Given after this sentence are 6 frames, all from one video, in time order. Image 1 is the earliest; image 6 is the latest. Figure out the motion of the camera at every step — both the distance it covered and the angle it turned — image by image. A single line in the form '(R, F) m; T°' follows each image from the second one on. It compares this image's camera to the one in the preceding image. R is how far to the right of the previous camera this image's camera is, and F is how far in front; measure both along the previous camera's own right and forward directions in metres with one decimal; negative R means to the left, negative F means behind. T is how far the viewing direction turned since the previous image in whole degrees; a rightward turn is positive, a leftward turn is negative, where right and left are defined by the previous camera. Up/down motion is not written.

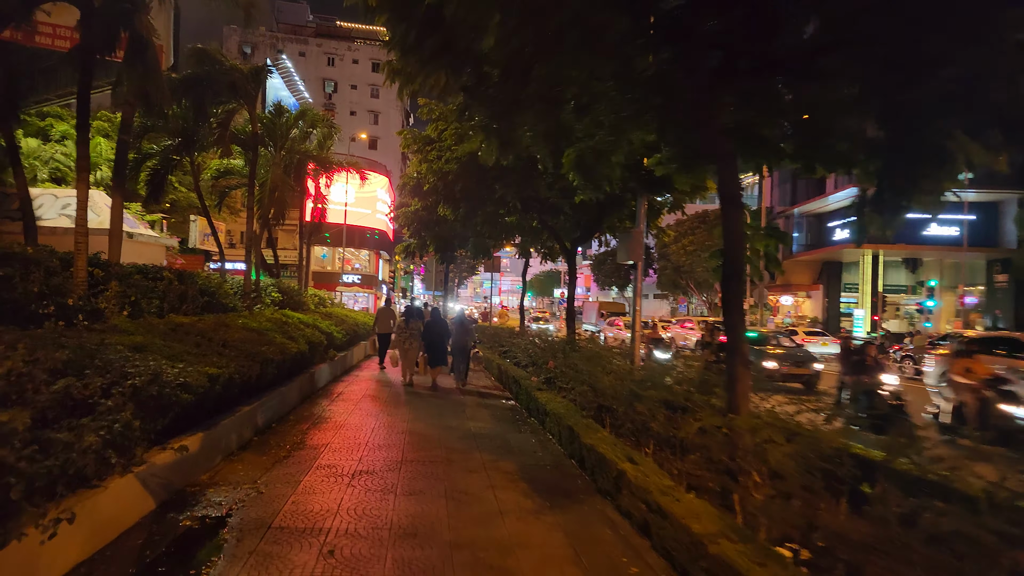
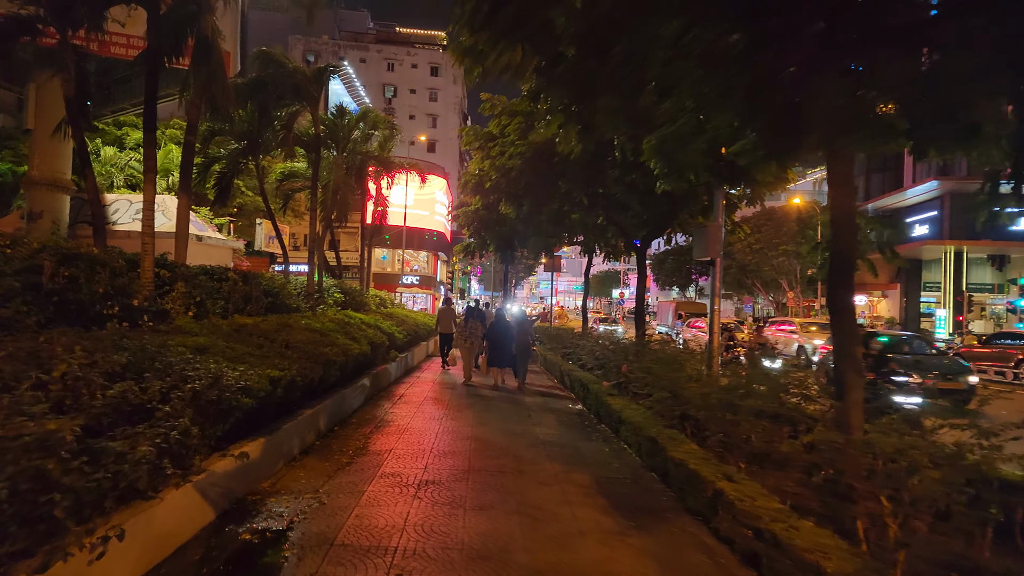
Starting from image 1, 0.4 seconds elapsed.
(-0.2, +0.5) m; -5°
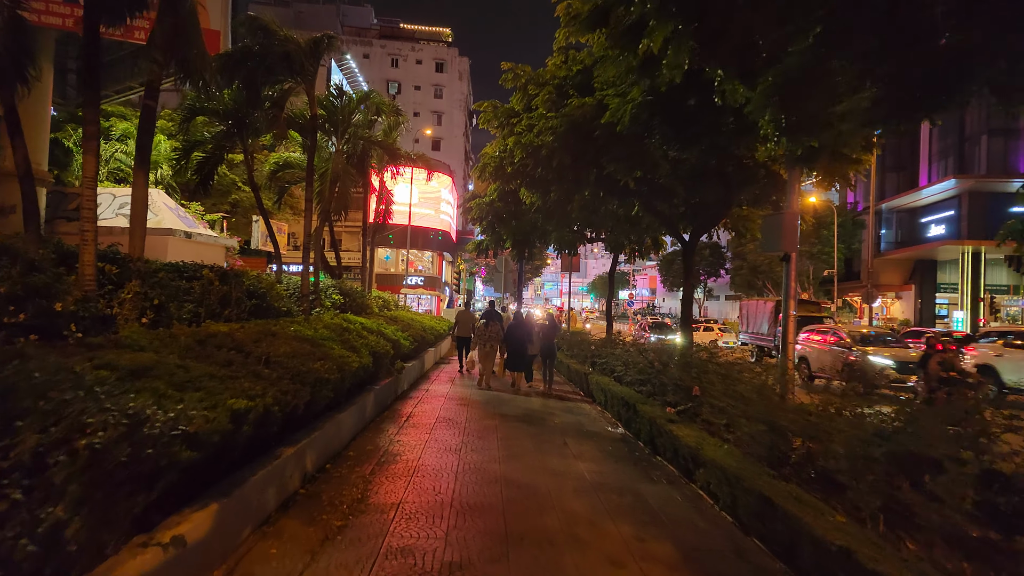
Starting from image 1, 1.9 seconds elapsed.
(-0.4, +1.6) m; 0°
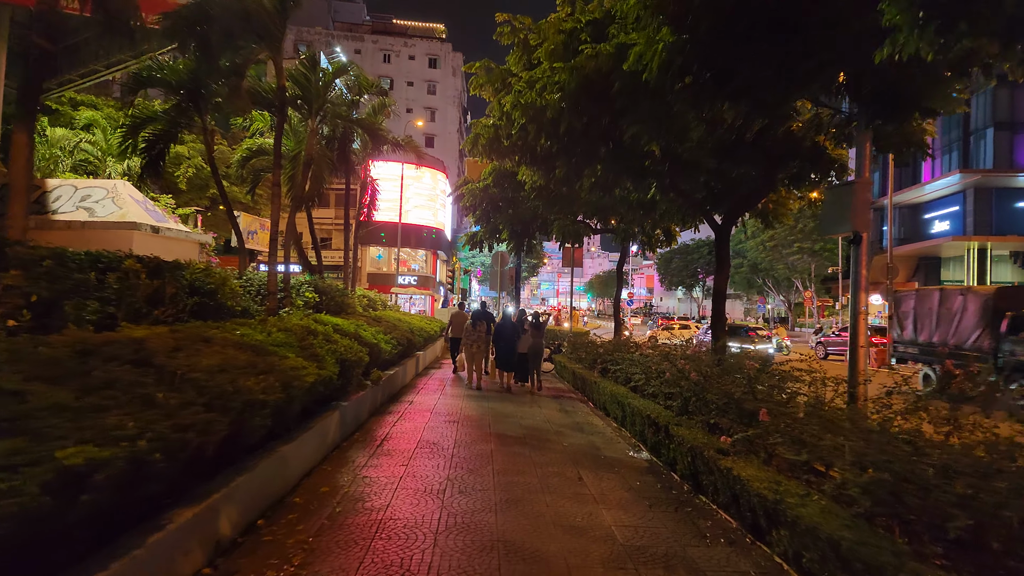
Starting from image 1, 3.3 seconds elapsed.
(0.0, +1.6) m; 0°
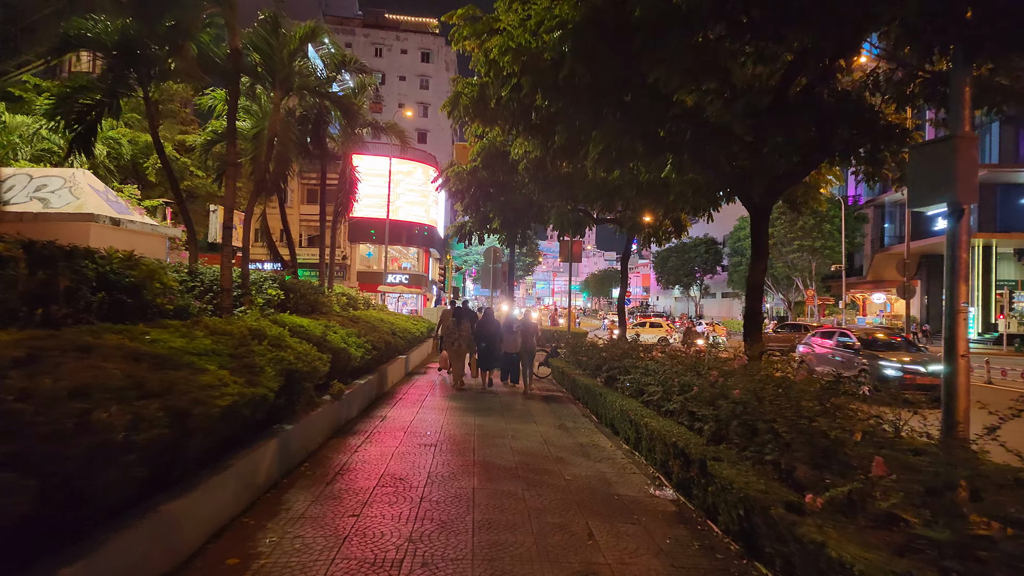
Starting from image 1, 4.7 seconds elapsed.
(+0.1, +1.5) m; 0°
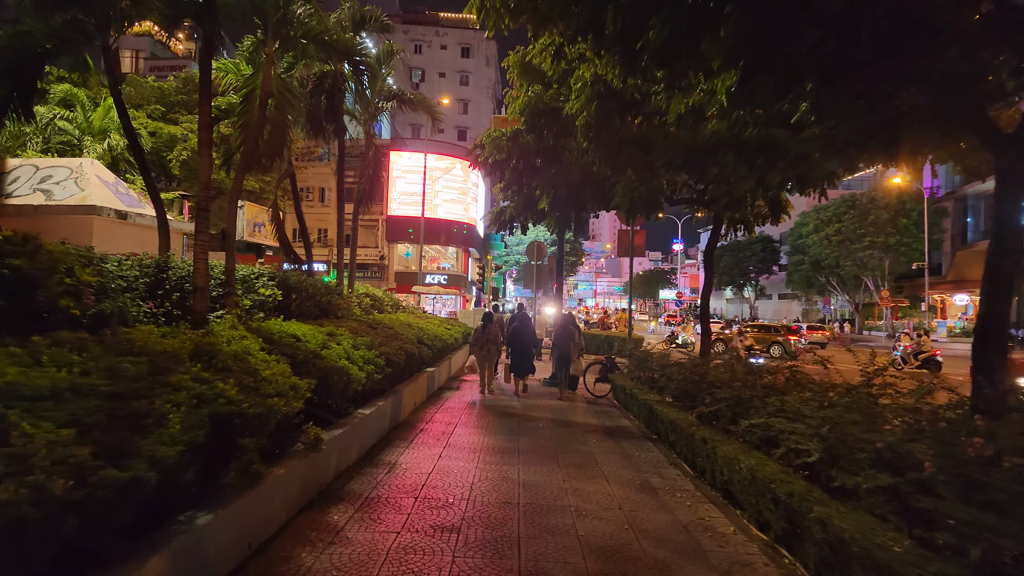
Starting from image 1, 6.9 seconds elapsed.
(-0.2, +2.4) m; -4°
